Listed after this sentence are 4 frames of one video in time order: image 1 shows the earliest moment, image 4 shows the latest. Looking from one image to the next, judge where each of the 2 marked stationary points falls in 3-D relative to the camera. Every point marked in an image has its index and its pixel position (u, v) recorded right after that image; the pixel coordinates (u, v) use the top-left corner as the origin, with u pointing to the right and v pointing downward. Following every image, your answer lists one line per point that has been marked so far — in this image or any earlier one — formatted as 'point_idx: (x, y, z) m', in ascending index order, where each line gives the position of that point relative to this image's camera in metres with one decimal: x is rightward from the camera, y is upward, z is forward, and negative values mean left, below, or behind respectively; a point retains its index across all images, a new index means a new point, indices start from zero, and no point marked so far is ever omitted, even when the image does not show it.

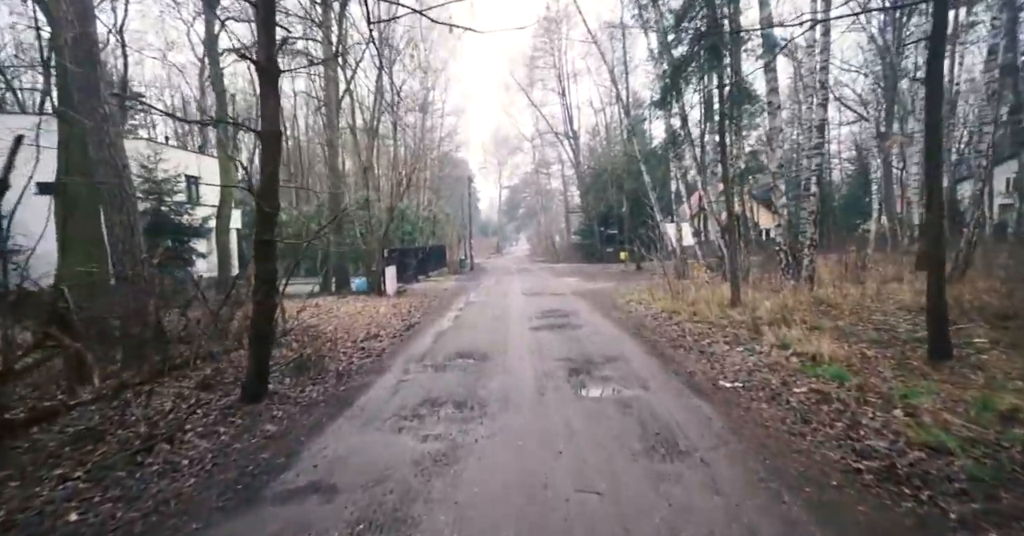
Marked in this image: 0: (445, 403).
0: (-0.7, -1.3, +4.9) m
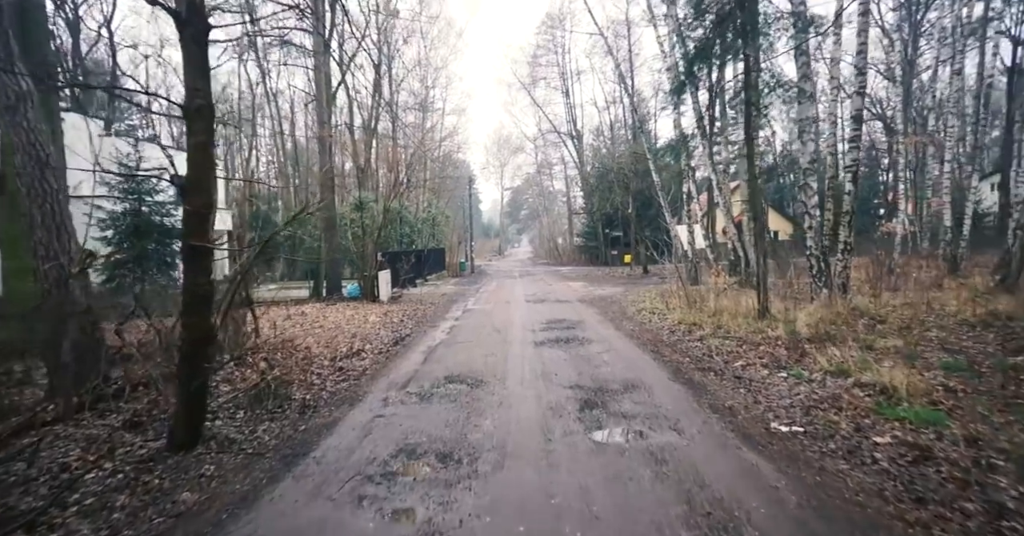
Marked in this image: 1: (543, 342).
0: (-0.7, -1.4, +3.9) m
1: (+0.6, -1.3, +9.0) m
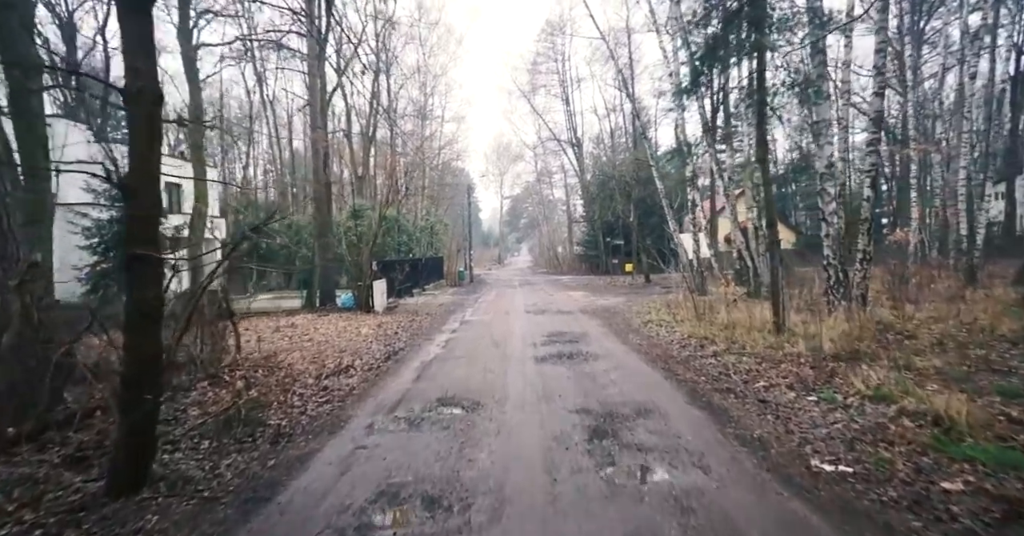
0: (-0.7, -1.5, +3.3) m
1: (+0.6, -1.5, +8.4) m
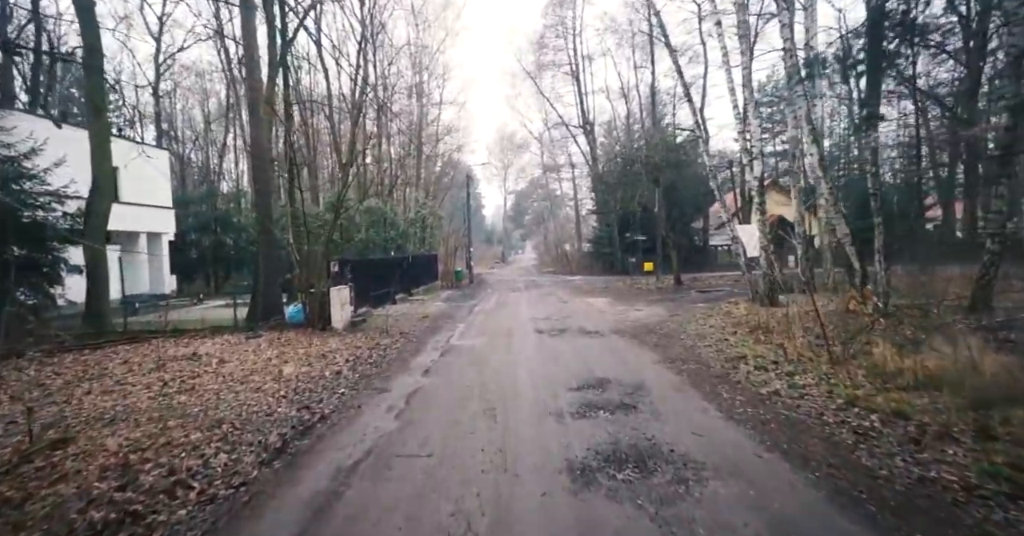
0: (-0.6, -1.6, -1.0) m
1: (+0.6, -1.5, +4.1) m
